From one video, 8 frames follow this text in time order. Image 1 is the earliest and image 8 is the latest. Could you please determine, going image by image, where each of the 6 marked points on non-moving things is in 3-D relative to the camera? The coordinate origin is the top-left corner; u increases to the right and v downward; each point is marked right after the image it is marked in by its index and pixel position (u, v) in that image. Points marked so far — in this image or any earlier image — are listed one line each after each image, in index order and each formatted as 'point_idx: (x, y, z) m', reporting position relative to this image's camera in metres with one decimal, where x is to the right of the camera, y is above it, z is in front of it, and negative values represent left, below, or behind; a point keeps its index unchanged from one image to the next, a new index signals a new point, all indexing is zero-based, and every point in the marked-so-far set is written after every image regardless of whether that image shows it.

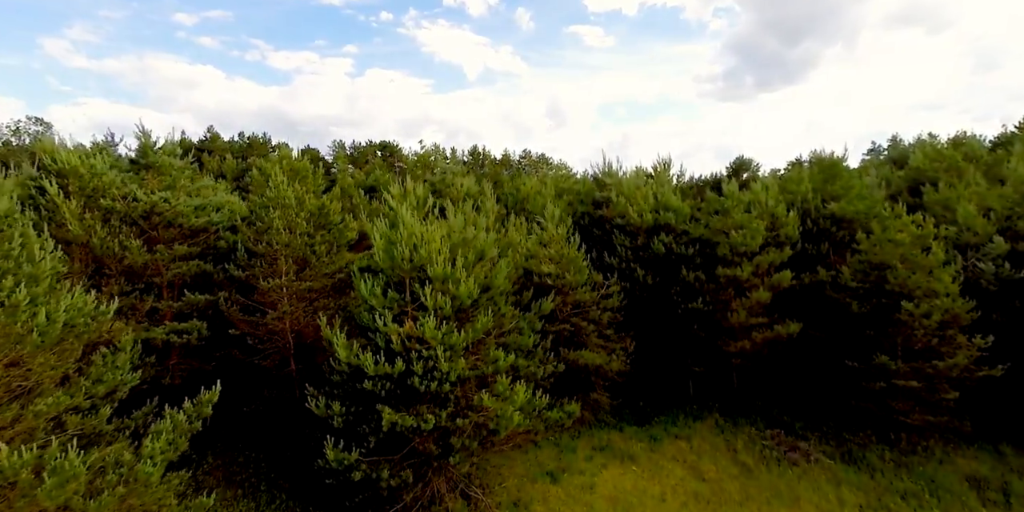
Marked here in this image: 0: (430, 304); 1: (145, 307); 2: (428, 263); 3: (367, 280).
0: (-2.0, -1.2, +15.4) m
1: (-11.4, -1.6, +20.0) m
2: (-2.1, -0.2, +15.8) m
3: (-3.5, -0.6, +15.6) m
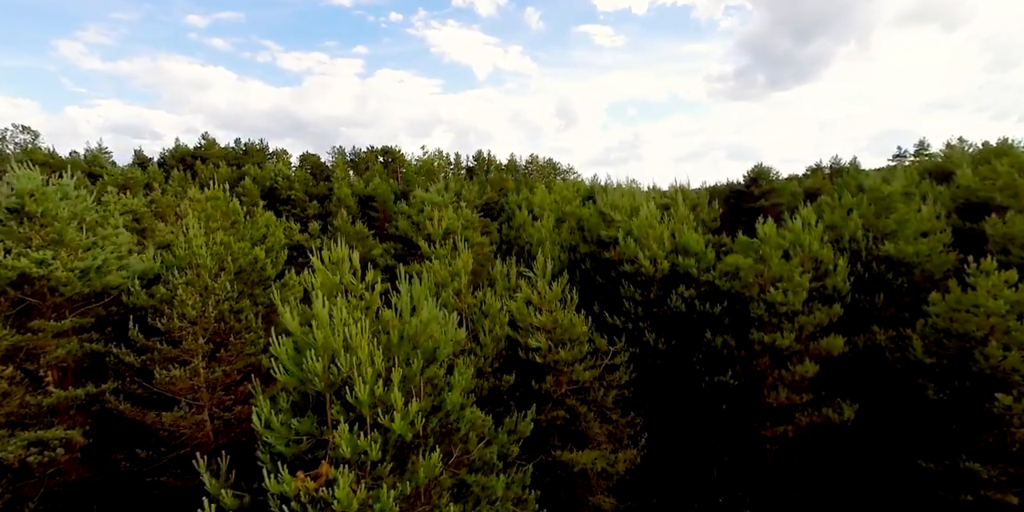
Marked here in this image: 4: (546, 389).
0: (-2.7, -3.1, +10.6) m
1: (-12.0, -3.5, +15.4) m
2: (-2.8, -2.1, +11.1) m
3: (-4.2, -2.5, +10.9) m
4: (+0.9, -3.8, +18.1) m
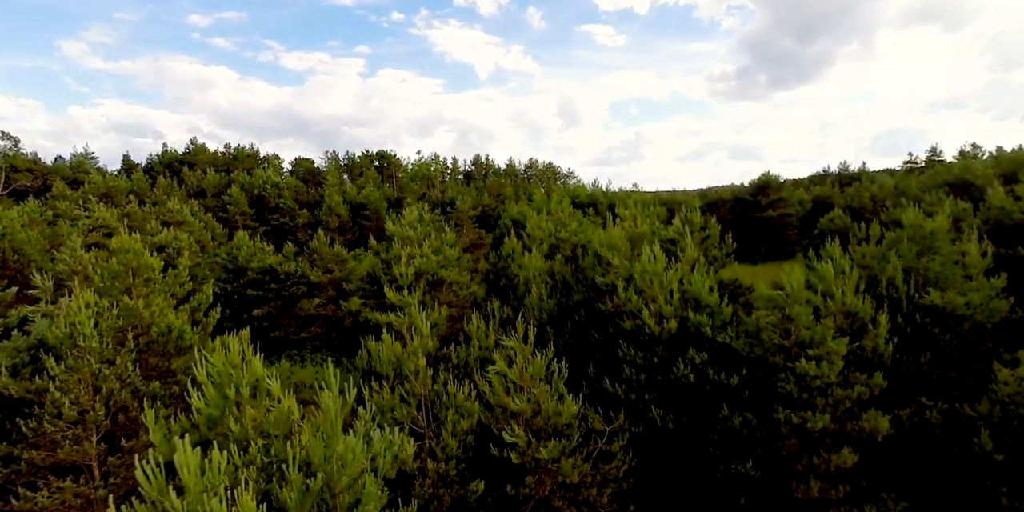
0: (-3.4, -4.7, +7.2) m
1: (-12.7, -5.1, +11.9) m
2: (-3.4, -3.7, +7.6) m
3: (-4.9, -4.1, +7.4) m
4: (+0.3, -5.4, +14.6) m
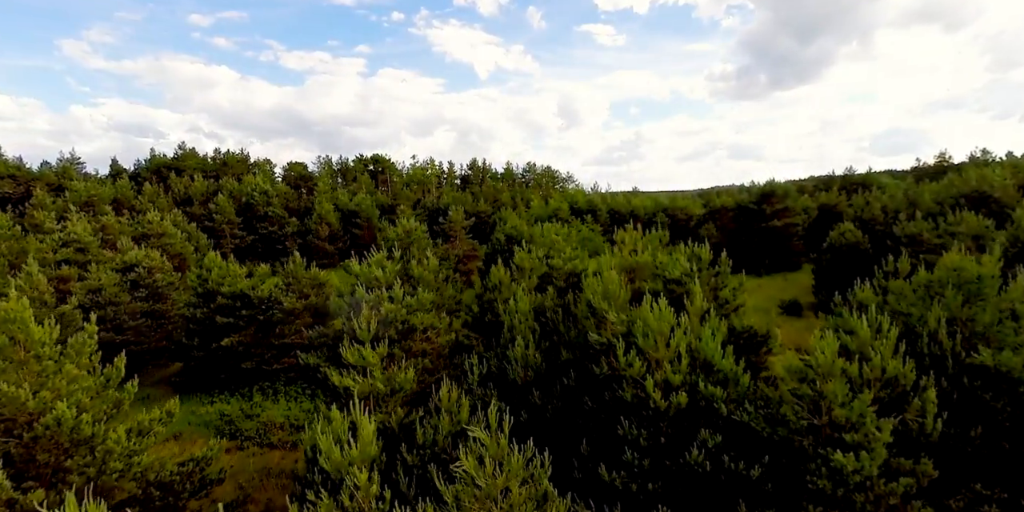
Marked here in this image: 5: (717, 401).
0: (-3.9, -6.2, +4.2) m
1: (-13.2, -6.6, +9.0) m
2: (-4.0, -5.2, +4.7) m
3: (-5.4, -5.6, +4.5) m
4: (-0.3, -6.8, +11.6) m
5: (+4.9, -3.4, +15.4) m
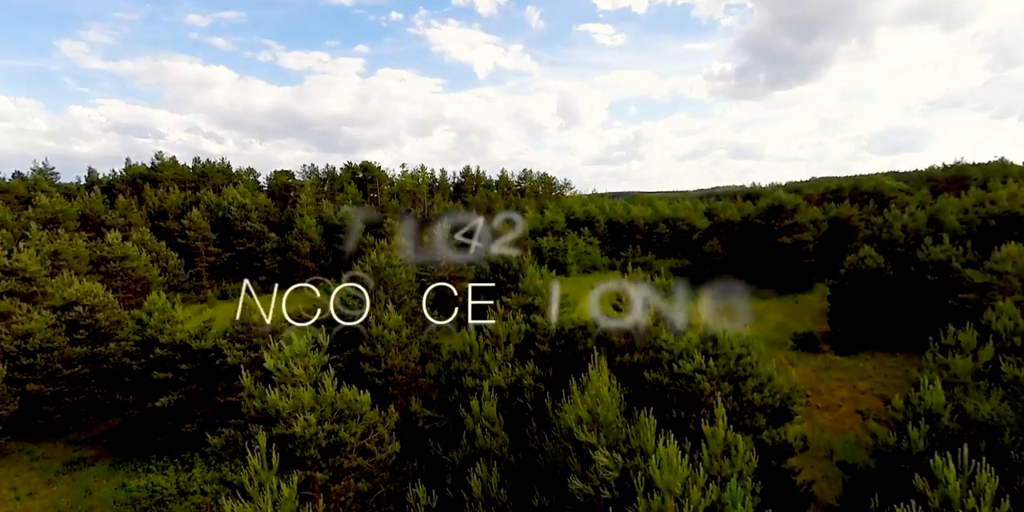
0: (-4.9, -8.4, -0.6) m
1: (-14.2, -8.9, +4.1) m
2: (-4.9, -7.4, -0.2) m
3: (-6.4, -7.8, -0.4) m
4: (-1.2, -9.0, +6.8) m
5: (+3.9, -5.7, +10.6) m
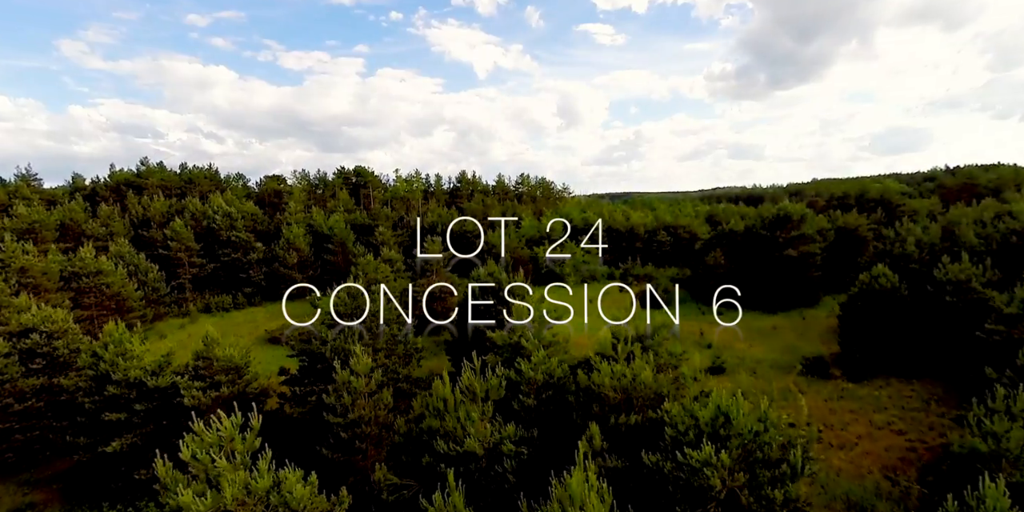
0: (-5.5, -9.8, -3.5) m
1: (-14.8, -10.2, +1.2) m
2: (-5.6, -8.8, -3.1) m
3: (-7.0, -9.2, -3.3) m
4: (-1.9, -10.4, +3.9) m
5: (+3.3, -7.0, +7.7) m
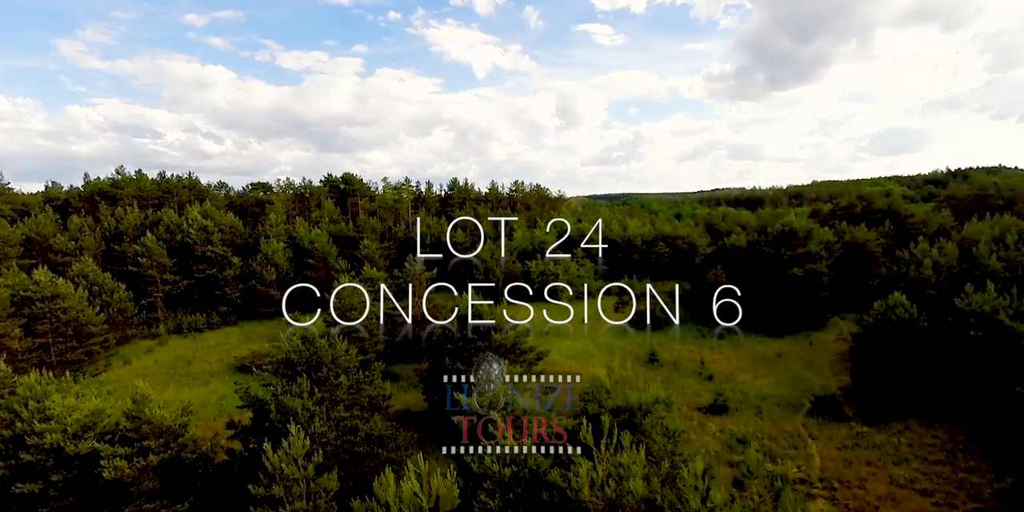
0: (-6.5, -11.7, -7.5) m
1: (-15.8, -12.1, -2.7) m
2: (-6.6, -10.7, -7.0) m
3: (-8.0, -11.1, -7.2) m
4: (-2.9, -12.3, 0.0) m
5: (+2.2, -8.9, +3.8) m
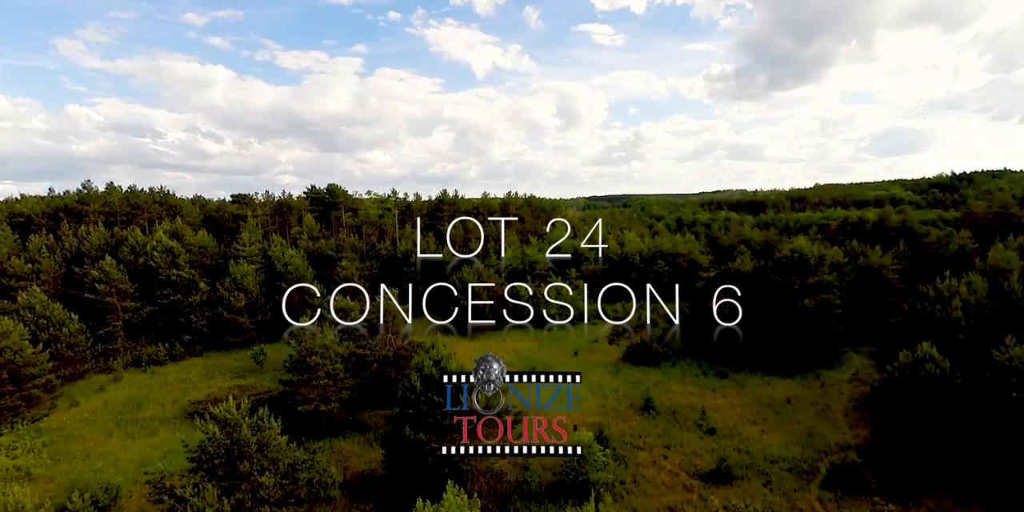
0: (-8.0, -14.4, -12.7) m
1: (-17.3, -14.8, -7.9) m
2: (-8.0, -13.4, -12.2) m
3: (-9.5, -13.8, -12.4) m
4: (-4.3, -15.0, -5.2) m
5: (+0.8, -11.6, -1.4) m
